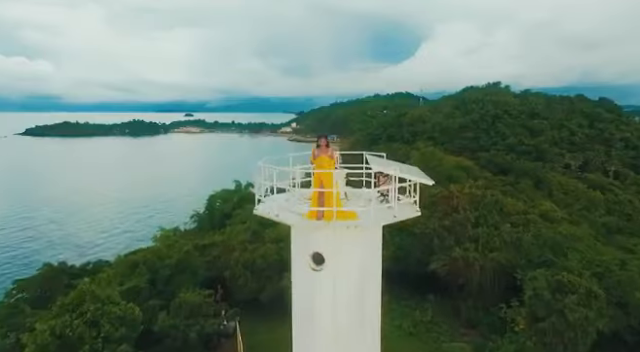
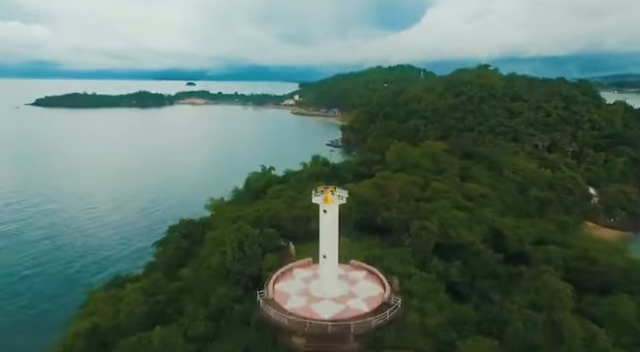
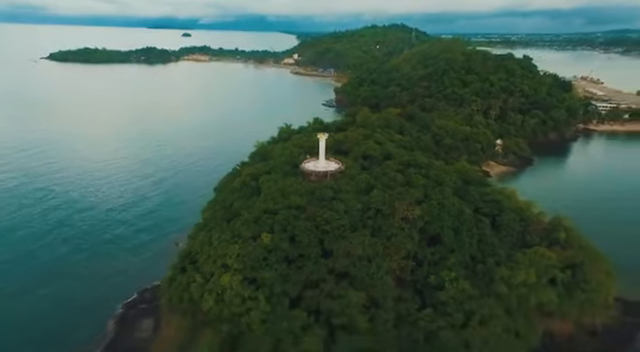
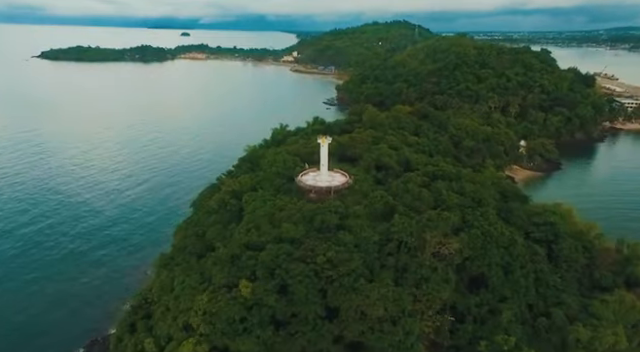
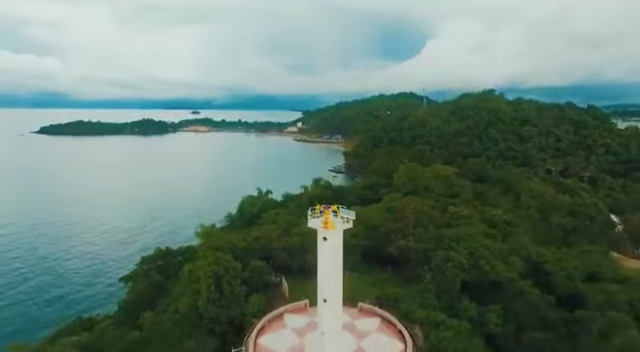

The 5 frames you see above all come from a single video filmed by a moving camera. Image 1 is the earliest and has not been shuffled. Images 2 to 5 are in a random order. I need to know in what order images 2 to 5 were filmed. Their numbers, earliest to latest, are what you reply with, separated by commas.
5, 2, 4, 3
